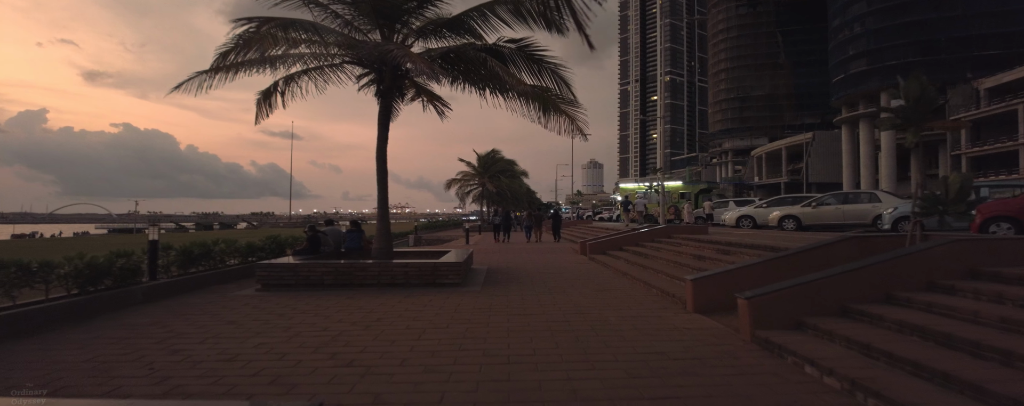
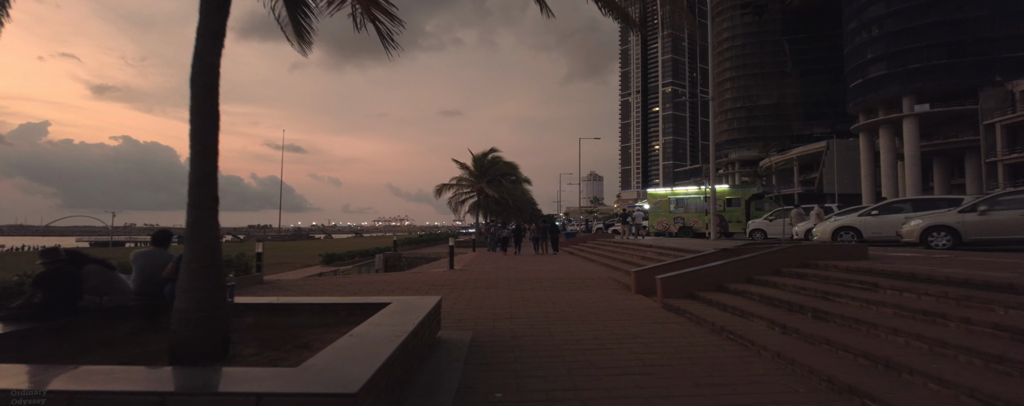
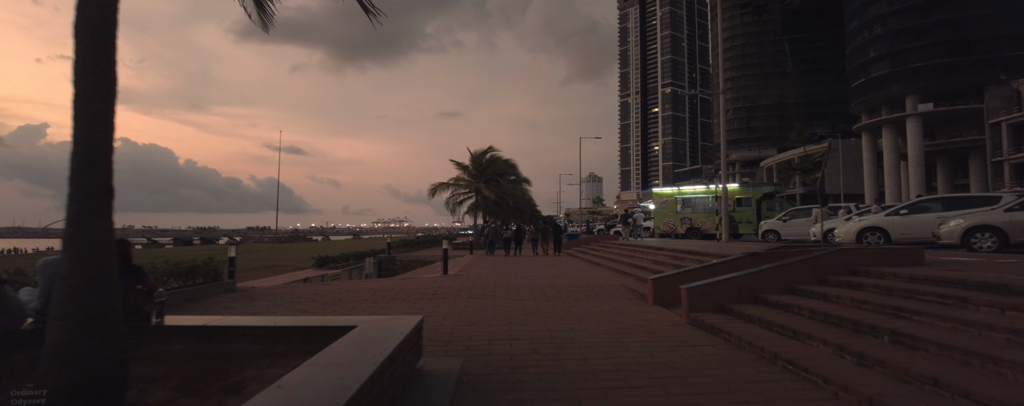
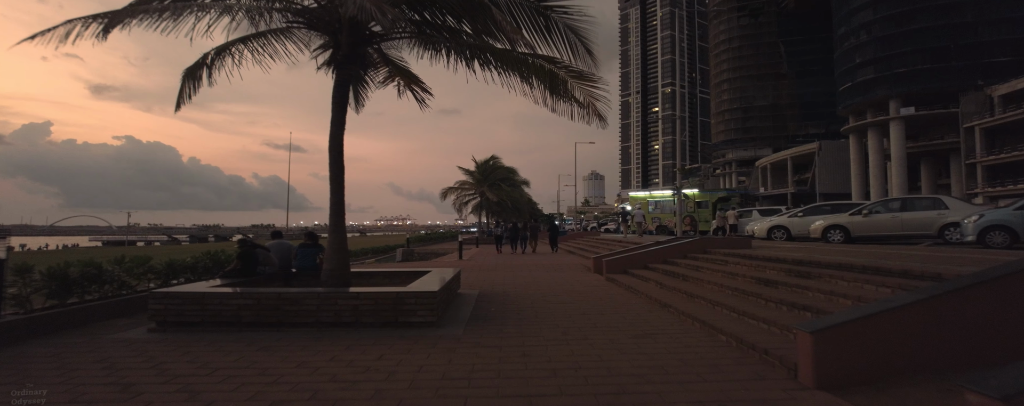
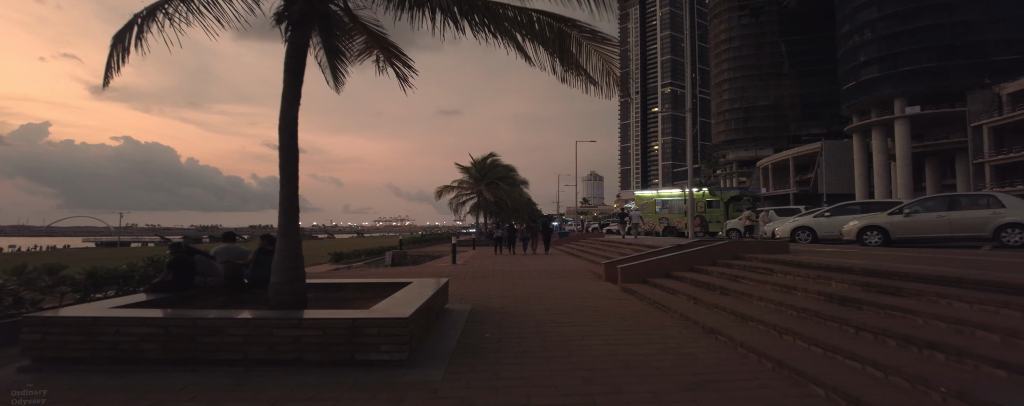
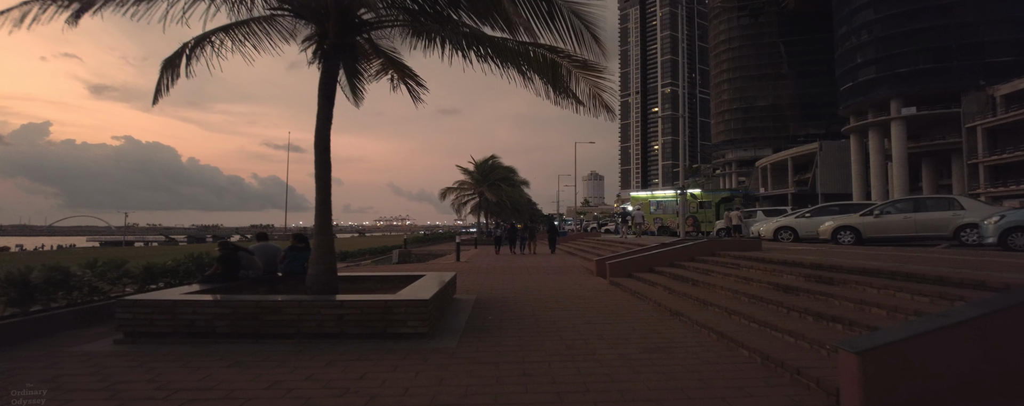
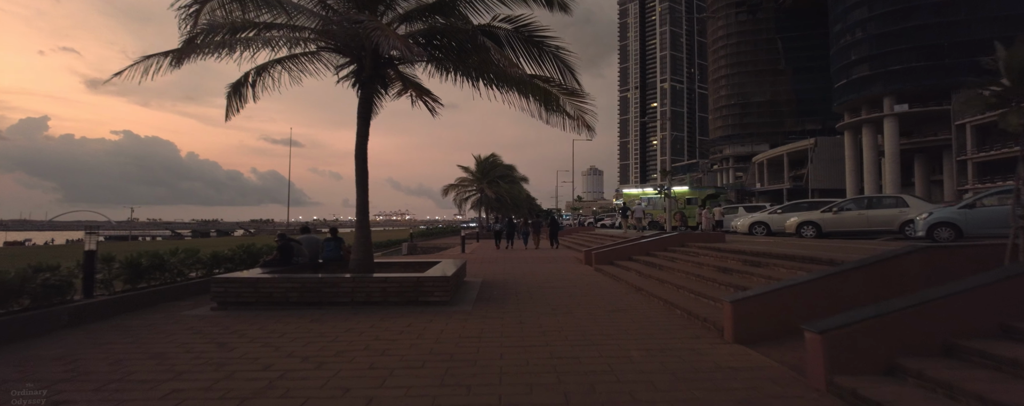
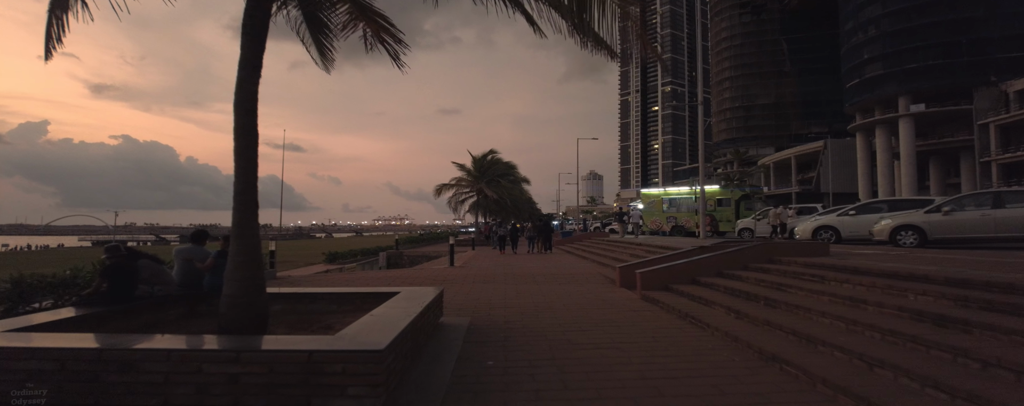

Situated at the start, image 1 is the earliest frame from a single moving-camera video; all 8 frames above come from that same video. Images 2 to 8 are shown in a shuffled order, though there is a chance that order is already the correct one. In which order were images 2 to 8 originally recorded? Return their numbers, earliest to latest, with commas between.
7, 4, 6, 5, 8, 2, 3
